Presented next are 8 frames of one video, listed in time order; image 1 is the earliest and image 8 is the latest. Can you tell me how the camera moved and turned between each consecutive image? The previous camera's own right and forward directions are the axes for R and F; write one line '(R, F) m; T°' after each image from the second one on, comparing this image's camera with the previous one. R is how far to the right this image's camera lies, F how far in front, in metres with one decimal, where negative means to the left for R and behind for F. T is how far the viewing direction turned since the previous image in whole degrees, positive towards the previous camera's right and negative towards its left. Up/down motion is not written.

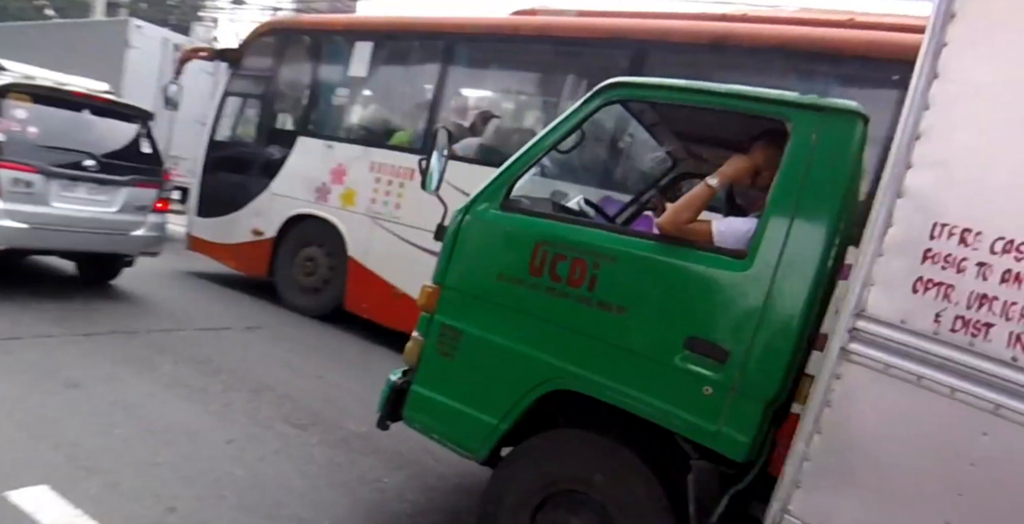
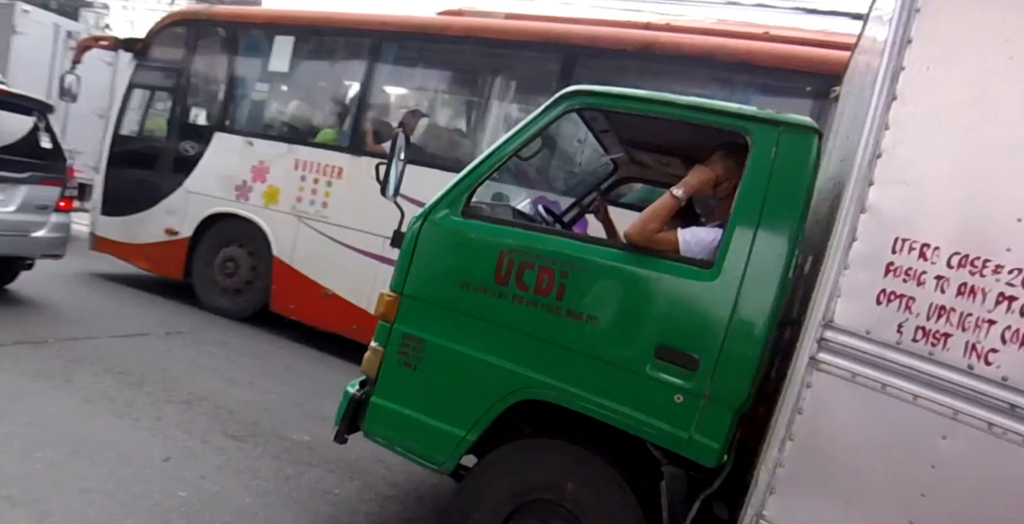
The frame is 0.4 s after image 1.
(-0.2, 0.0) m; +7°
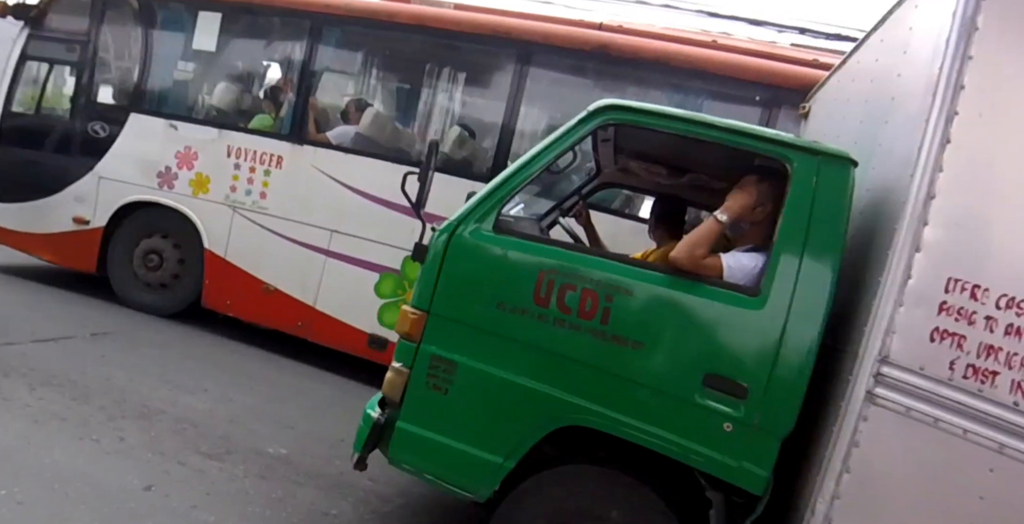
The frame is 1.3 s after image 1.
(-0.5, +0.1) m; +9°
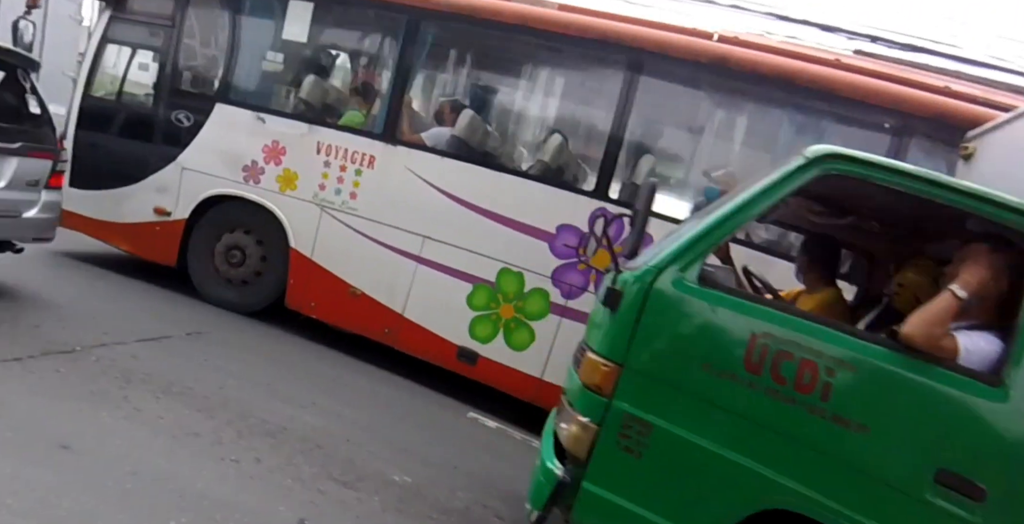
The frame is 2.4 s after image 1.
(-0.6, +0.2) m; -1°
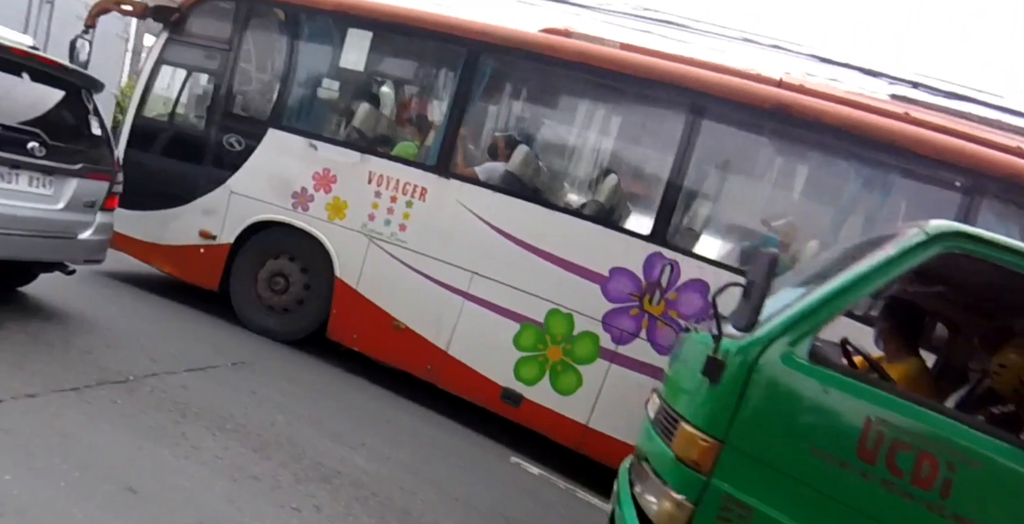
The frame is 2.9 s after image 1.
(-0.3, +0.1) m; -1°
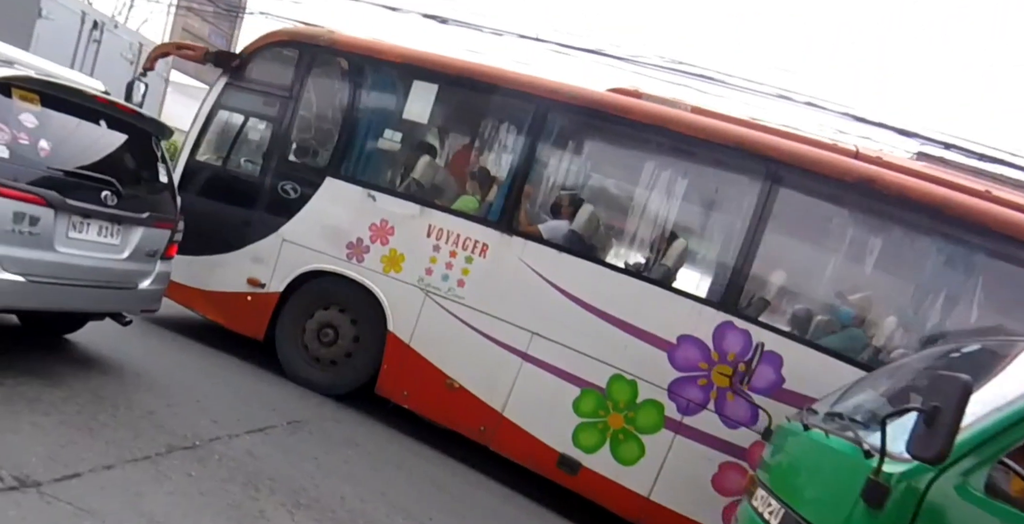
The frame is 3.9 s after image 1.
(-0.4, +0.1) m; 0°
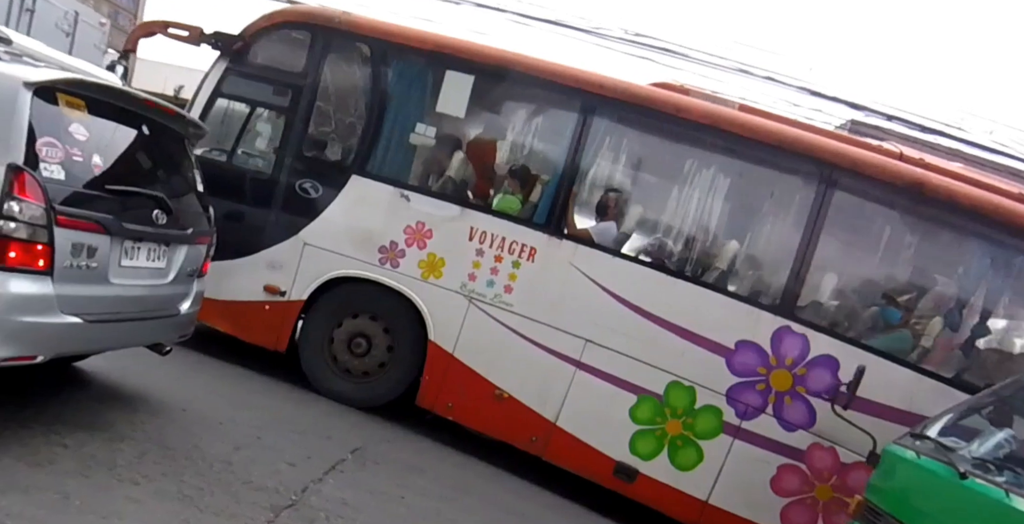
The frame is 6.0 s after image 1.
(-0.9, +0.4) m; +7°
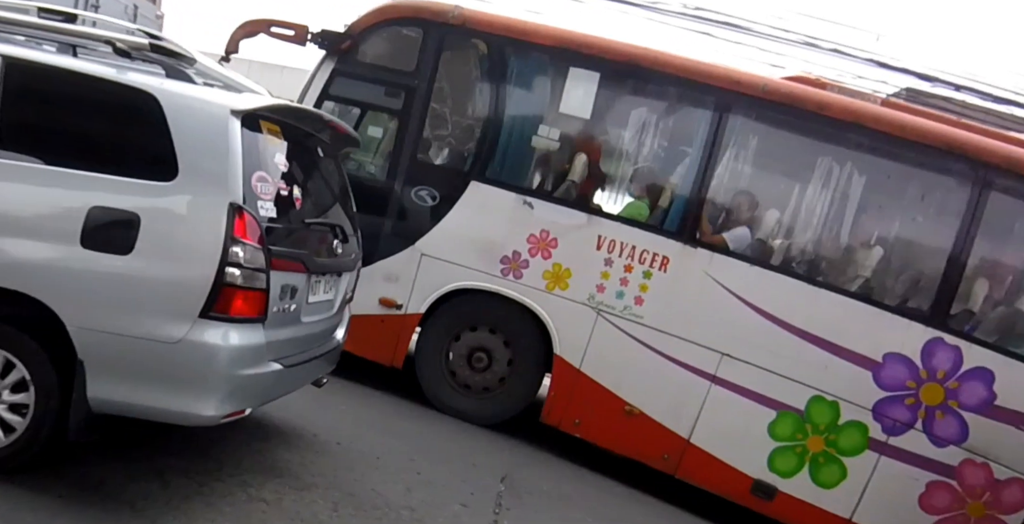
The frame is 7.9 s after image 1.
(-0.9, +0.3) m; 0°
